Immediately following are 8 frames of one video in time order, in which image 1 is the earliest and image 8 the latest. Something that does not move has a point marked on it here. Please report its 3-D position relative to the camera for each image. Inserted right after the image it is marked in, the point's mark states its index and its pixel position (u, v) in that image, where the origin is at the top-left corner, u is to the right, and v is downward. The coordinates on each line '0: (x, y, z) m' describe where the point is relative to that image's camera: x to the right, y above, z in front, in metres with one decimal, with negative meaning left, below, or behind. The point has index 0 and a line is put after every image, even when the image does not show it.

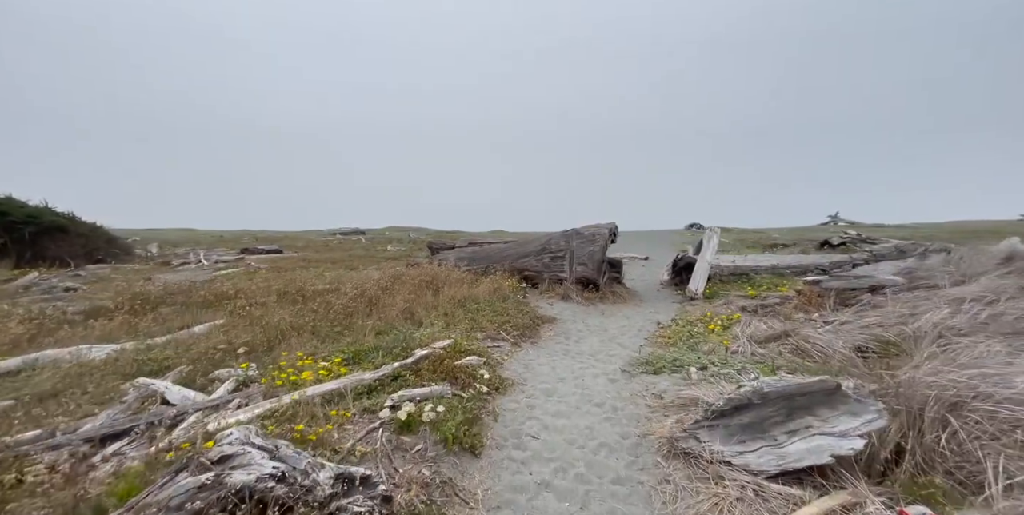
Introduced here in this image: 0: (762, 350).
0: (+3.6, -1.3, +6.3) m
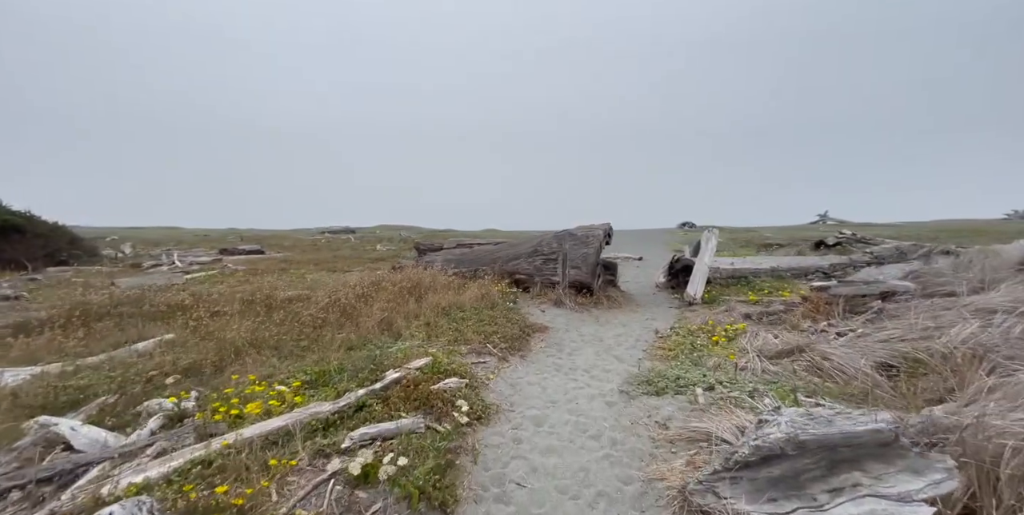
0: (+3.4, -1.4, +5.7) m
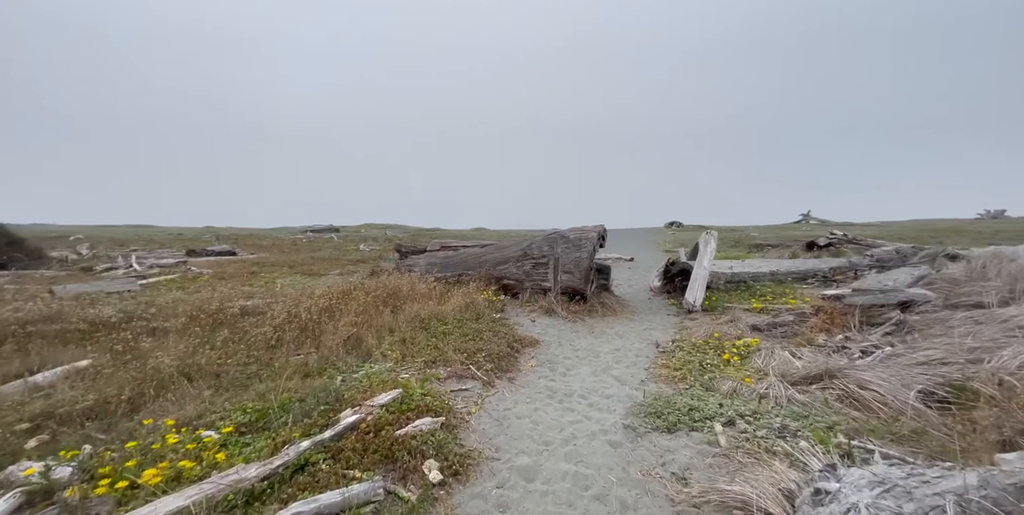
0: (+3.3, -1.6, +5.0) m
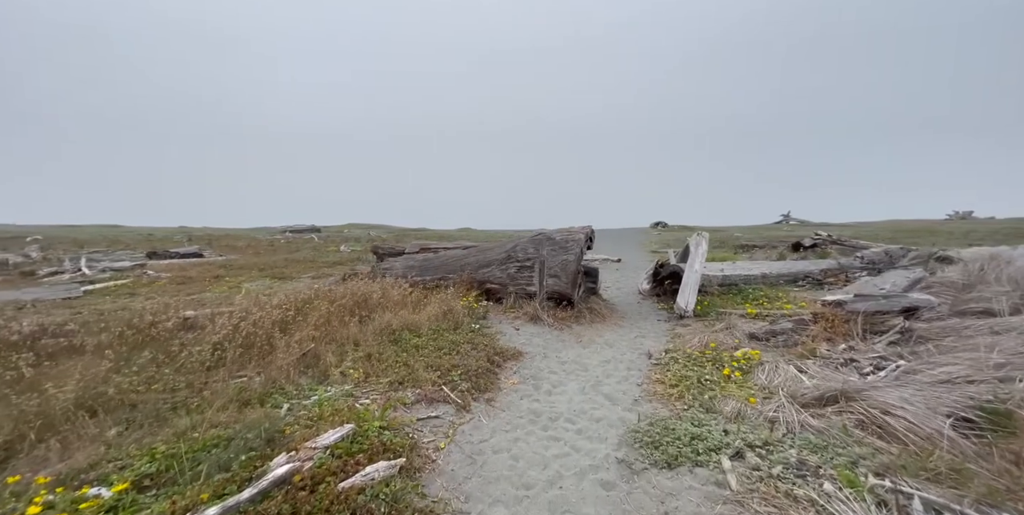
0: (+3.0, -1.6, +4.4) m
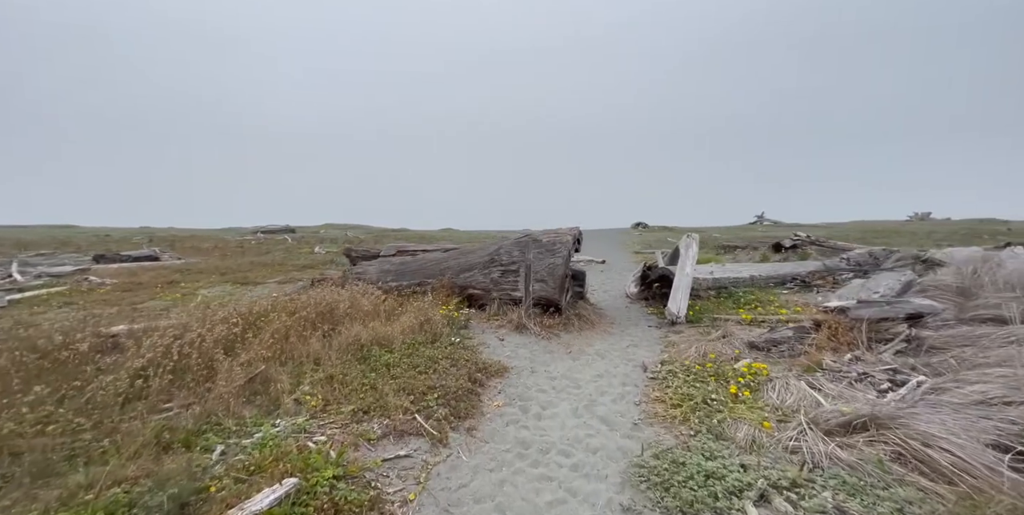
0: (+2.9, -1.7, +3.8) m
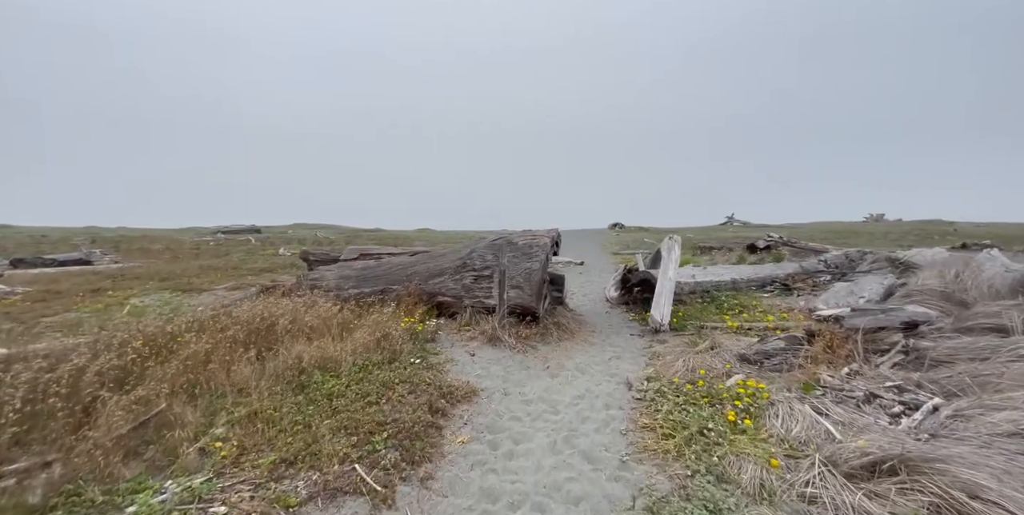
0: (+2.6, -1.8, +3.2) m
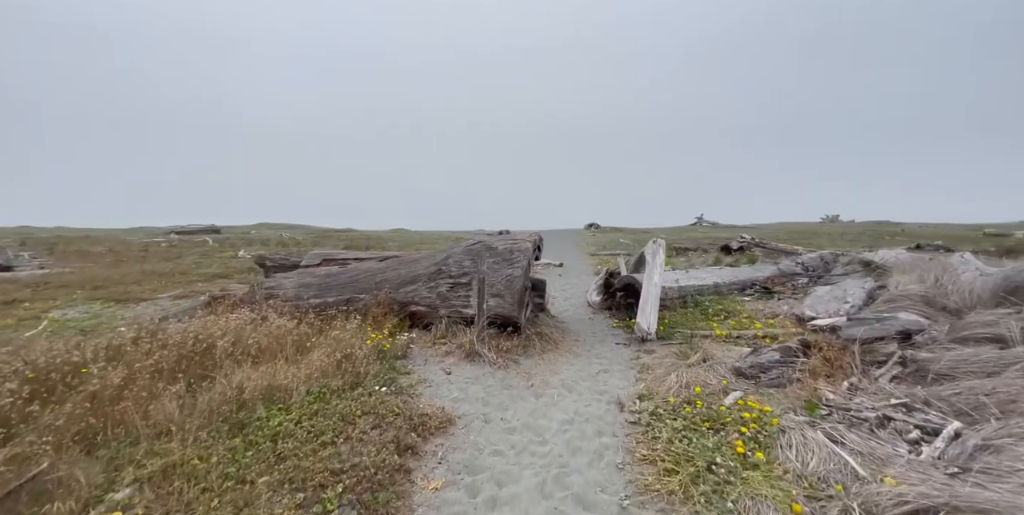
0: (+2.6, -1.9, +2.7) m
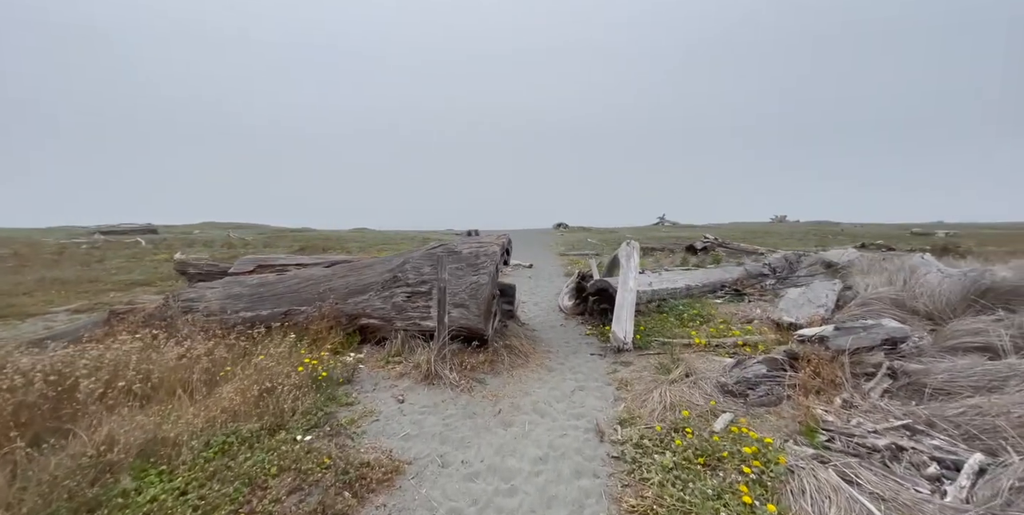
0: (+2.4, -2.0, +2.0) m
